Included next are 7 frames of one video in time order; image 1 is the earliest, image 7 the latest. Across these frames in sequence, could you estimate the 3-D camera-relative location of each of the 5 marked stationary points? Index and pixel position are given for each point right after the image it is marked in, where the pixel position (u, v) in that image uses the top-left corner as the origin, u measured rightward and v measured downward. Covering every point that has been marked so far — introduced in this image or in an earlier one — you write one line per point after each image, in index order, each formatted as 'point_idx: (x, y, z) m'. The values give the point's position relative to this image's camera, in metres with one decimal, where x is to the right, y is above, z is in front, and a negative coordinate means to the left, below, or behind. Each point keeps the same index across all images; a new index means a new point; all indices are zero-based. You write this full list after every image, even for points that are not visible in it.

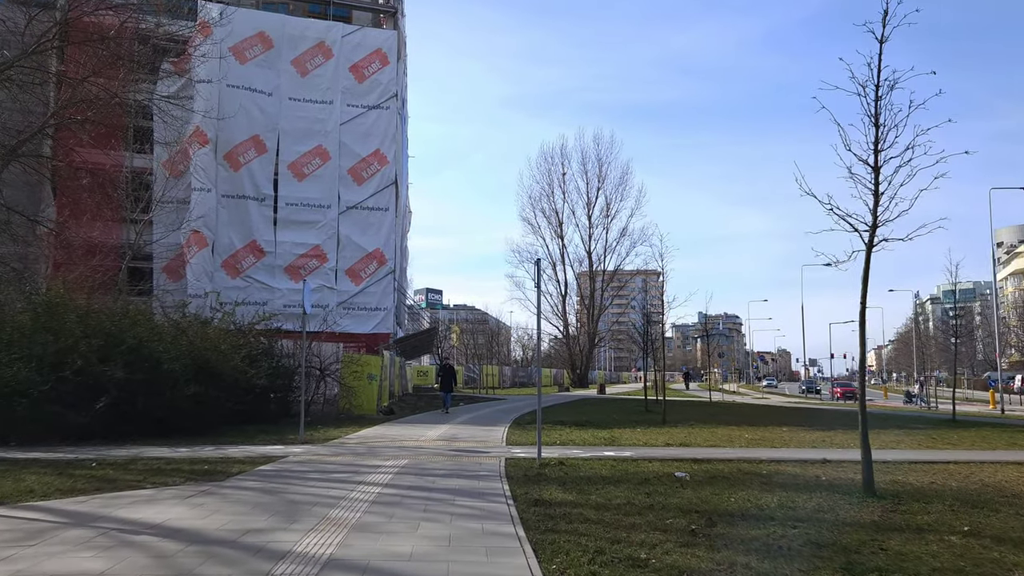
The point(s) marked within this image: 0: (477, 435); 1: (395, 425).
0: (-0.6, -2.6, +14.8) m
1: (-2.3, -2.7, +16.8) m
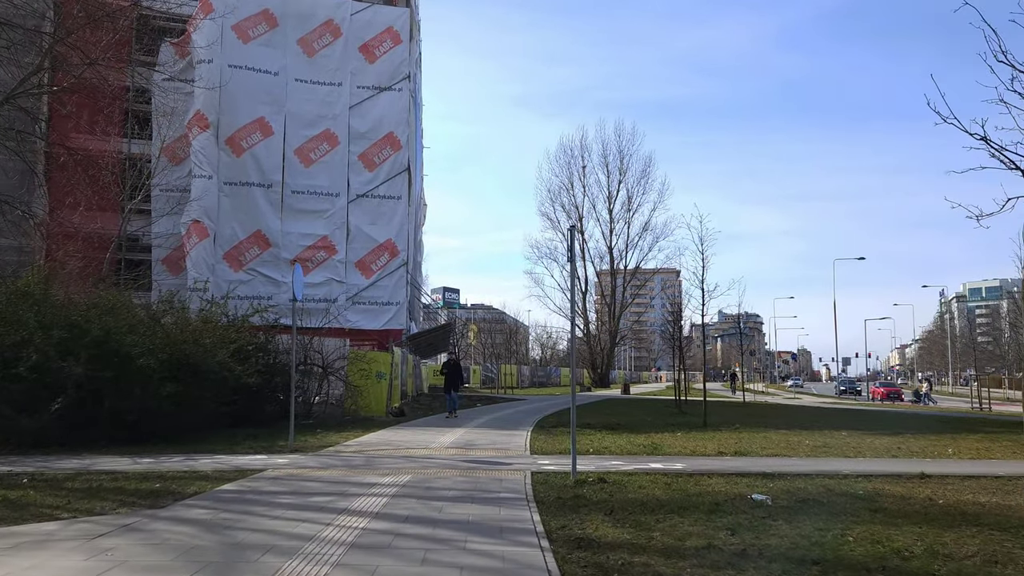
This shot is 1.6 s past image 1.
0: (-0.2, -2.3, +12.8) m
1: (-1.9, -2.5, +14.8) m
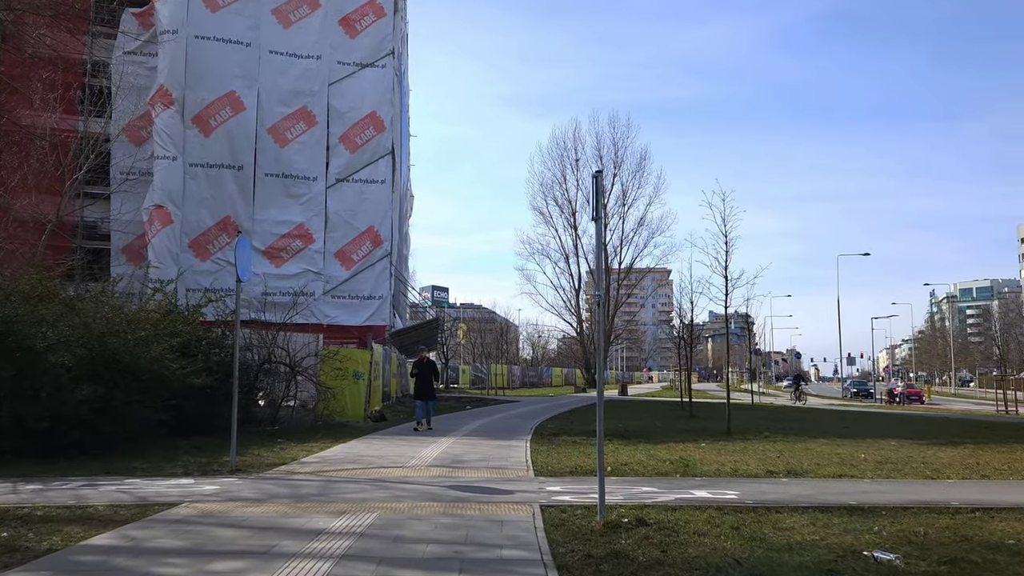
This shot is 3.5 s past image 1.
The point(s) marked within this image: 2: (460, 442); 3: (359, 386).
0: (-0.3, -2.1, +10.5) m
1: (-2.0, -2.2, +12.5) m
2: (-0.7, -2.2, +11.8) m
3: (-3.3, -2.1, +18.0) m
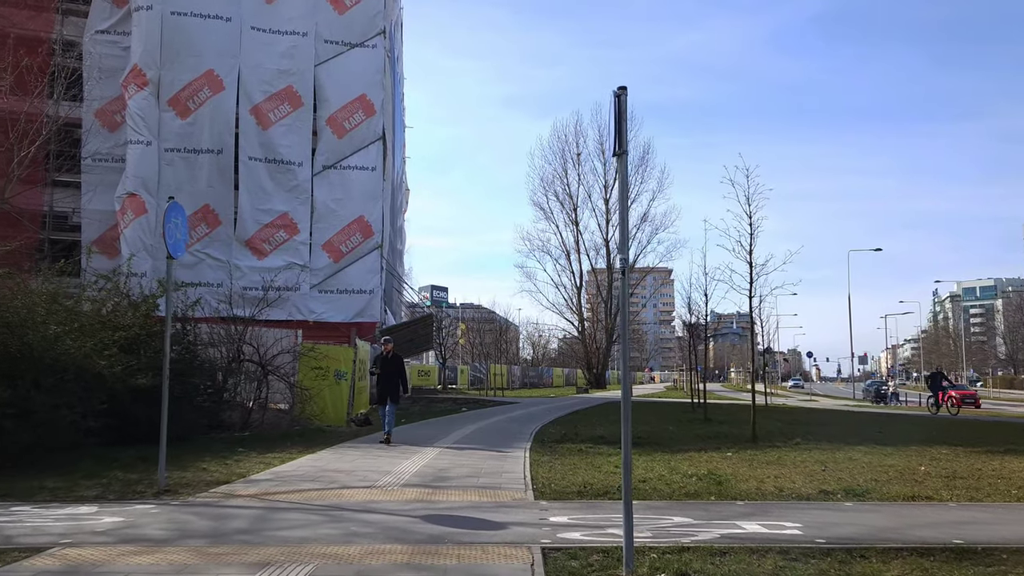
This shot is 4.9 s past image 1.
0: (-0.3, -1.9, +8.7) m
1: (-2.0, -2.0, +10.7) m
2: (-0.8, -2.0, +10.0) m
3: (-3.3, -1.9, +16.3) m
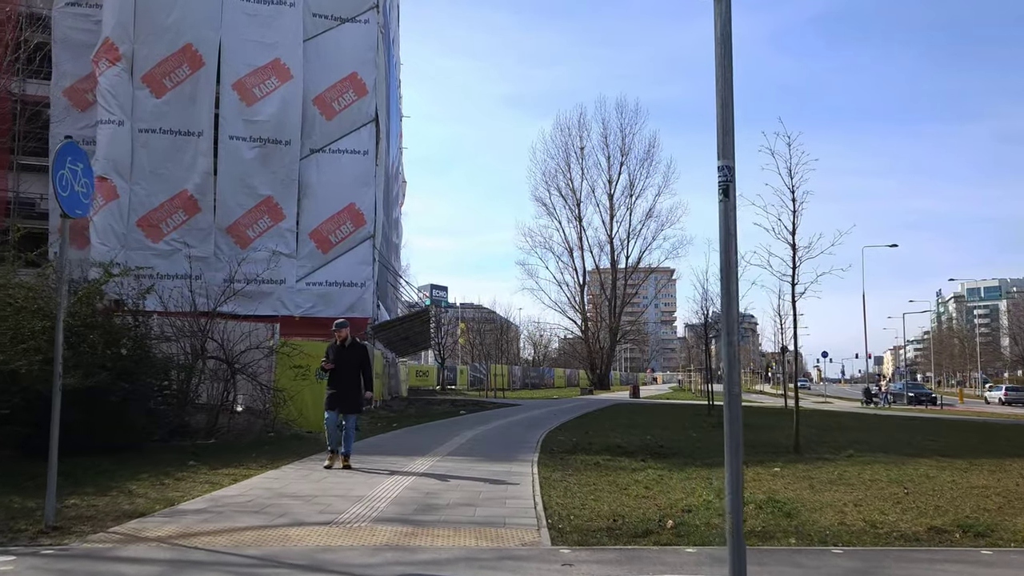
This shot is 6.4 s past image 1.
0: (-0.3, -1.7, +6.8) m
1: (-2.0, -1.8, +8.8) m
2: (-0.7, -1.8, +8.1) m
3: (-3.2, -1.7, +14.4) m
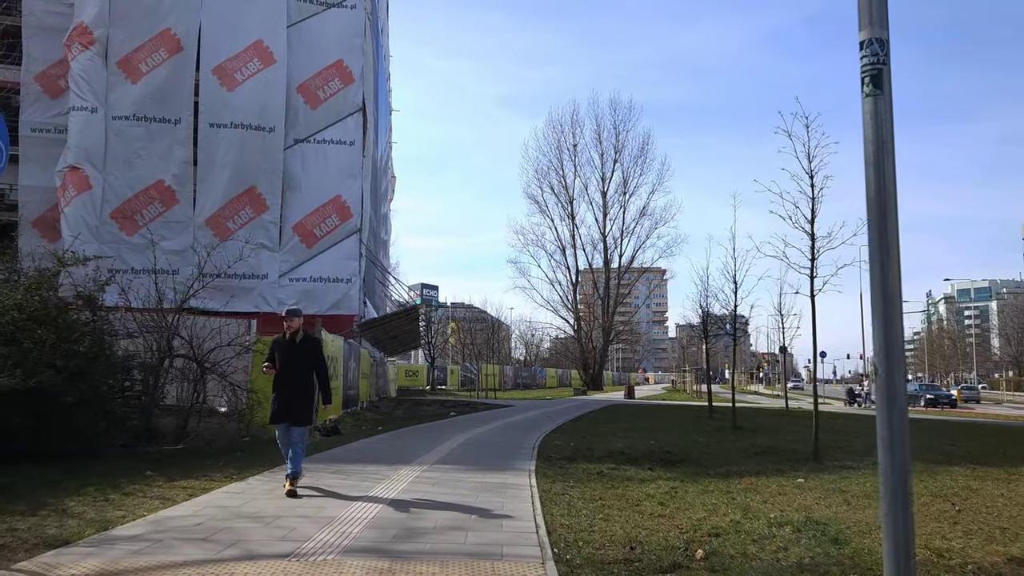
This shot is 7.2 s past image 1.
0: (-0.3, -1.6, +5.8) m
1: (-2.0, -1.7, +7.8) m
2: (-0.7, -1.7, +7.1) m
3: (-3.3, -1.6, +13.4) m
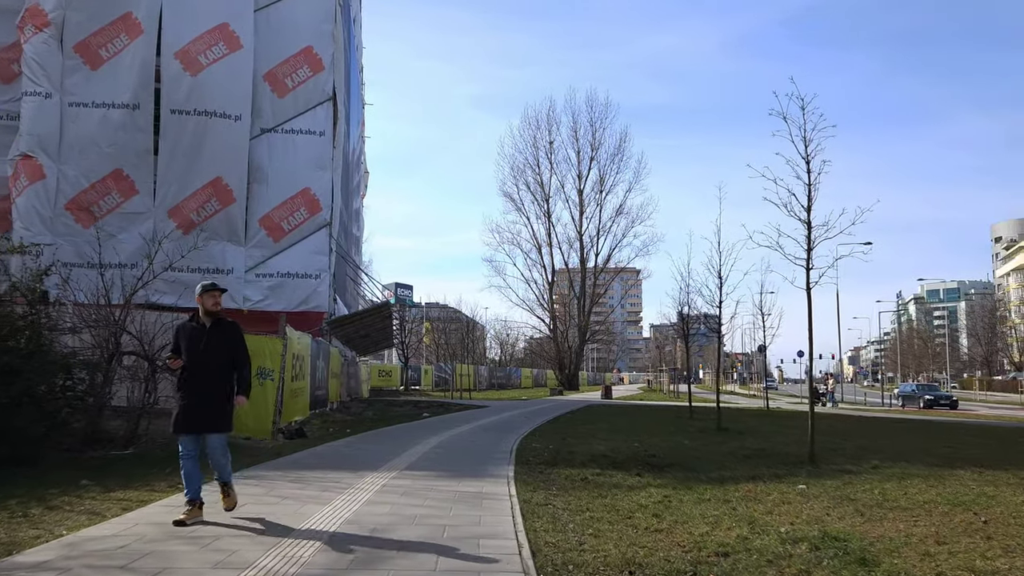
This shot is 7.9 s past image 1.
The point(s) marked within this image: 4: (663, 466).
0: (-0.4, -1.5, +5.1) m
1: (-2.2, -1.6, +7.0) m
2: (-0.9, -1.6, +6.4) m
3: (-3.7, -1.5, +12.5) m
4: (+1.7, -2.0, +9.5) m
